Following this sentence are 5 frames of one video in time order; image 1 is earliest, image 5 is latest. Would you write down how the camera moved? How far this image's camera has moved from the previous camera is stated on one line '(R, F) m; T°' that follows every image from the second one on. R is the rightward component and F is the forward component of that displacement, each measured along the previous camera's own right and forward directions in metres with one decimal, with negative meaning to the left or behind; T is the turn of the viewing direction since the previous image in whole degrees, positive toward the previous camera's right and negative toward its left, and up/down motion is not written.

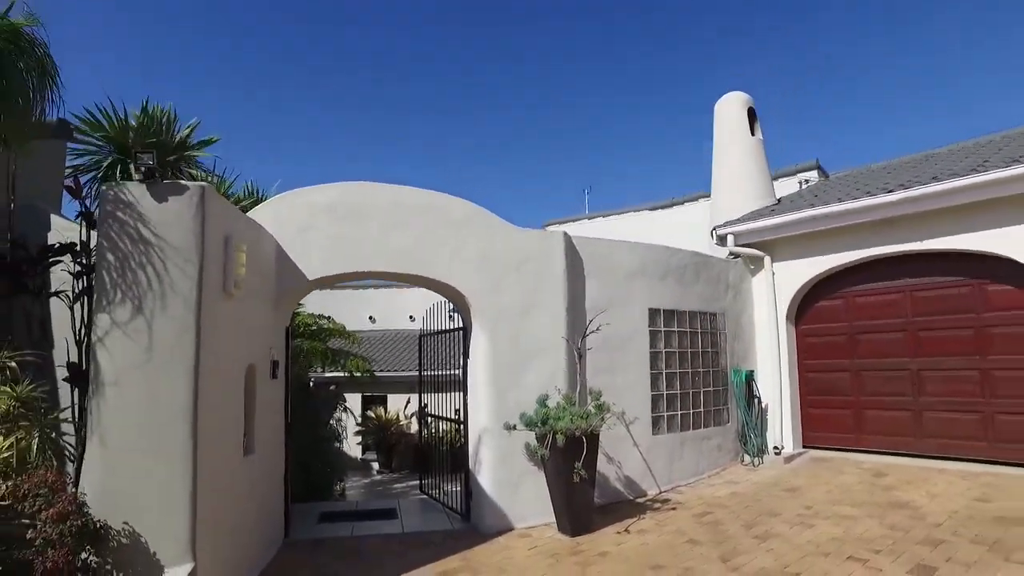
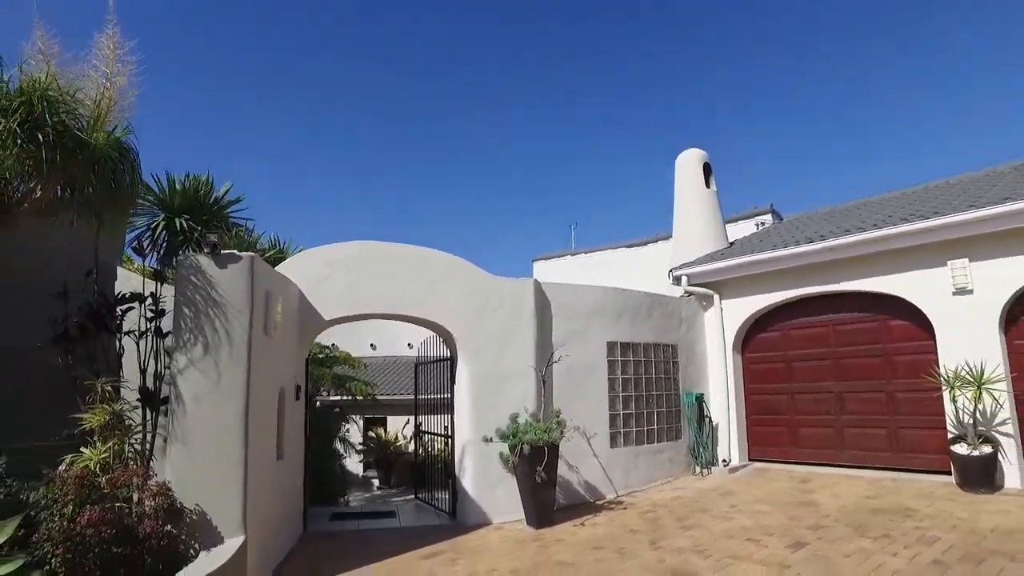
(+0.3, -1.5) m; 0°
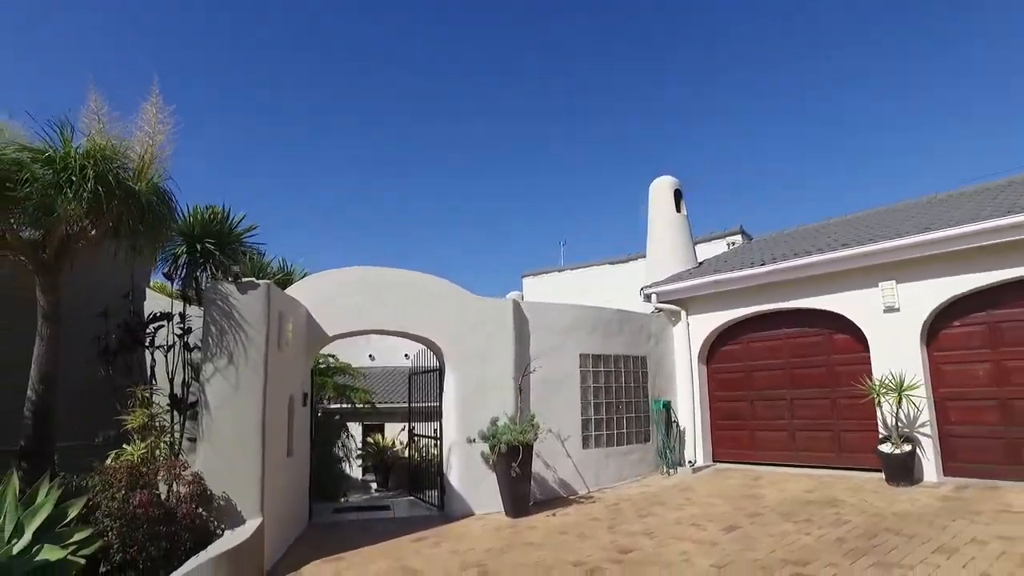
(+0.3, -1.1) m; 0°
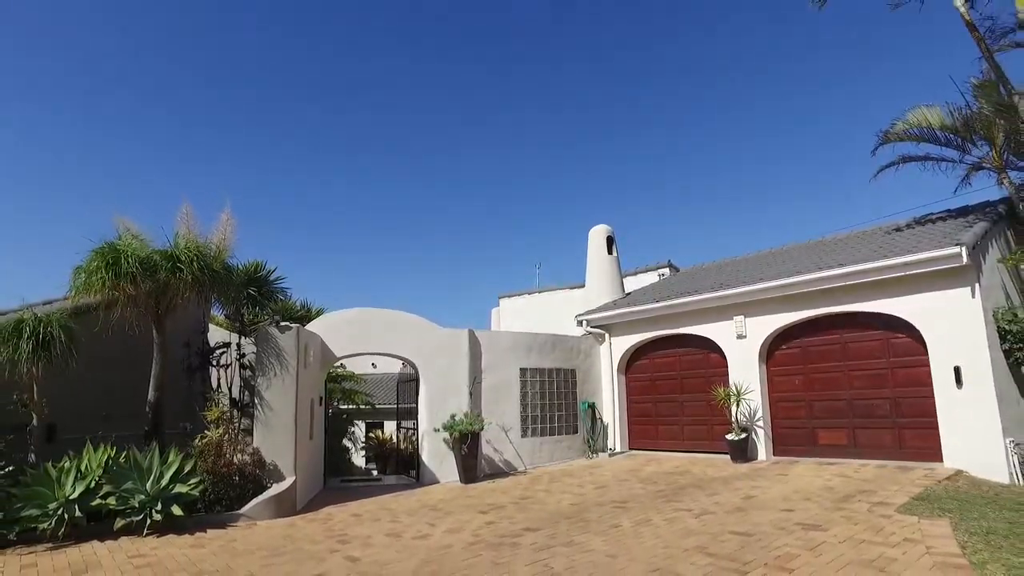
(+1.1, -3.6) m; -1°
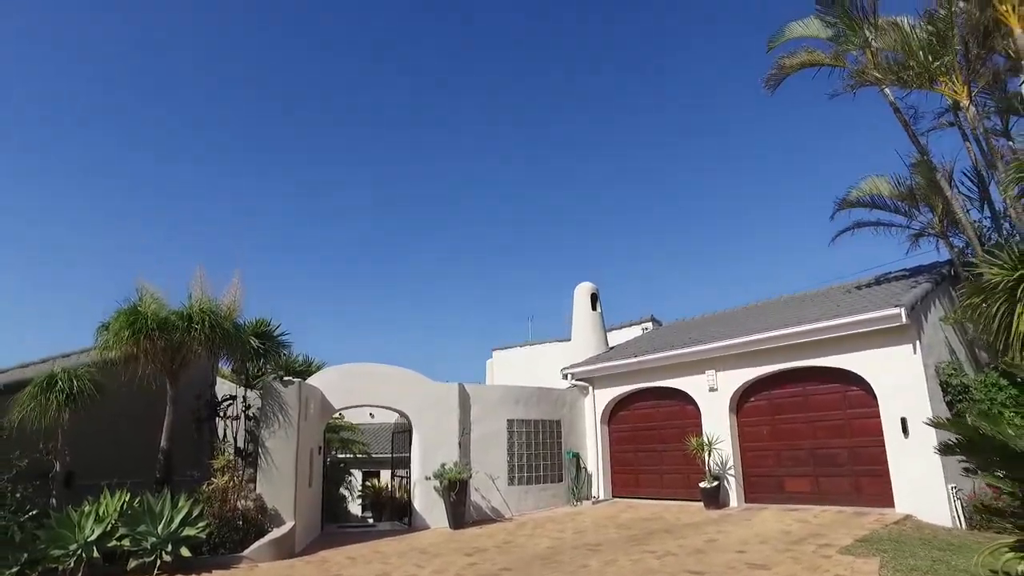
(+0.3, -1.0) m; 0°
